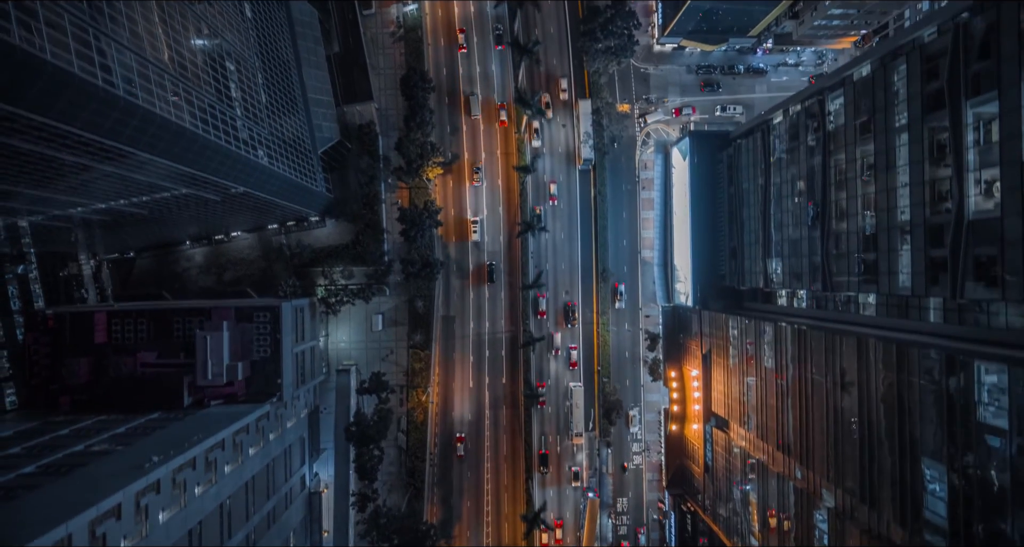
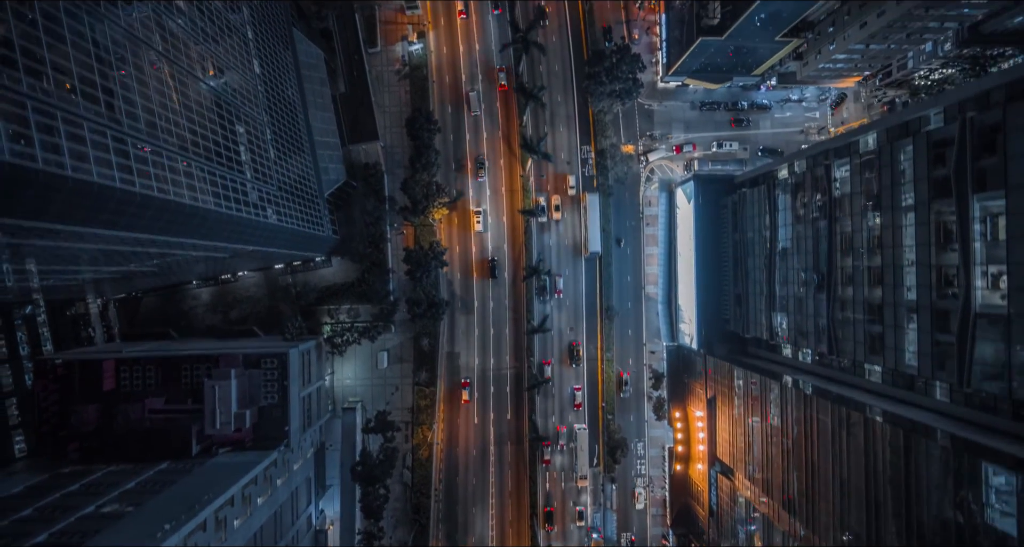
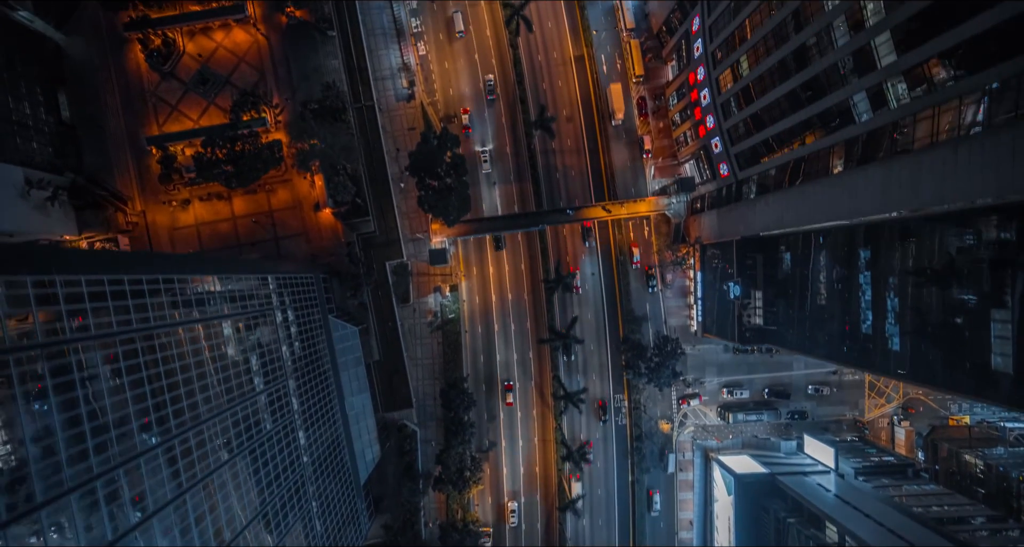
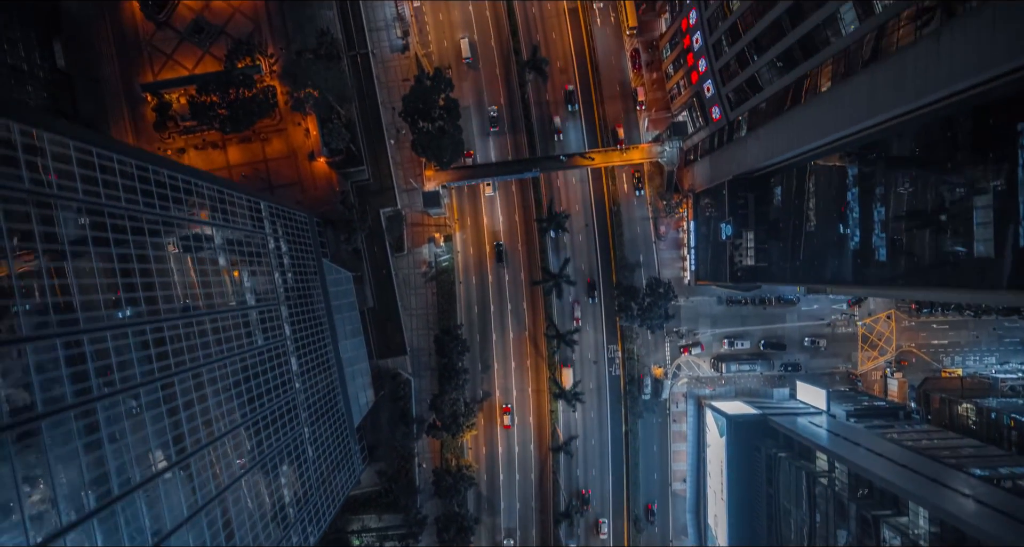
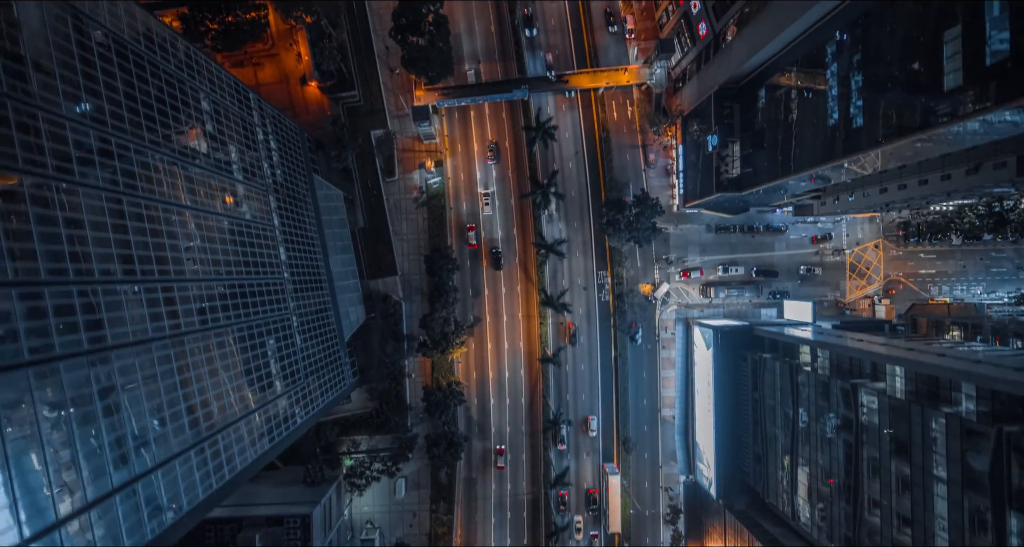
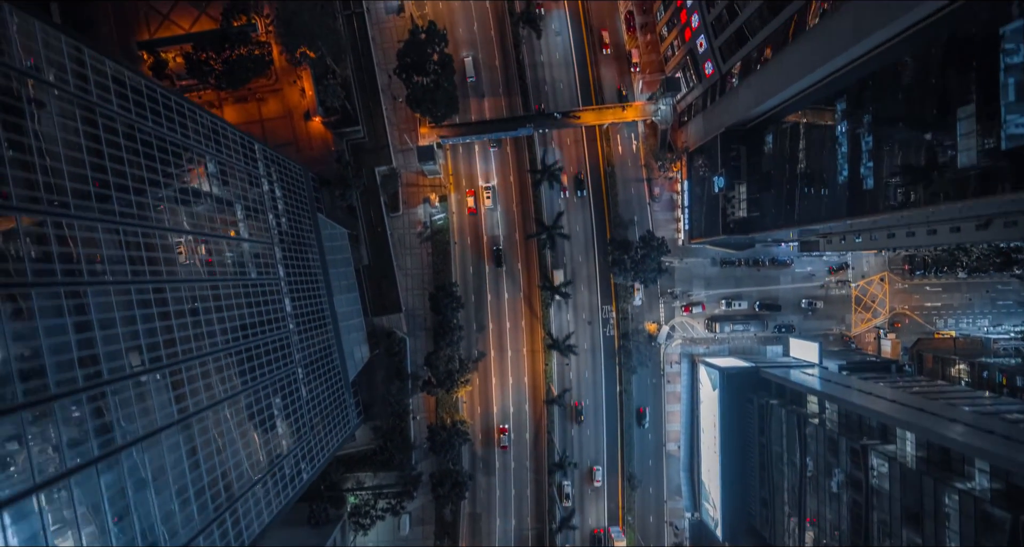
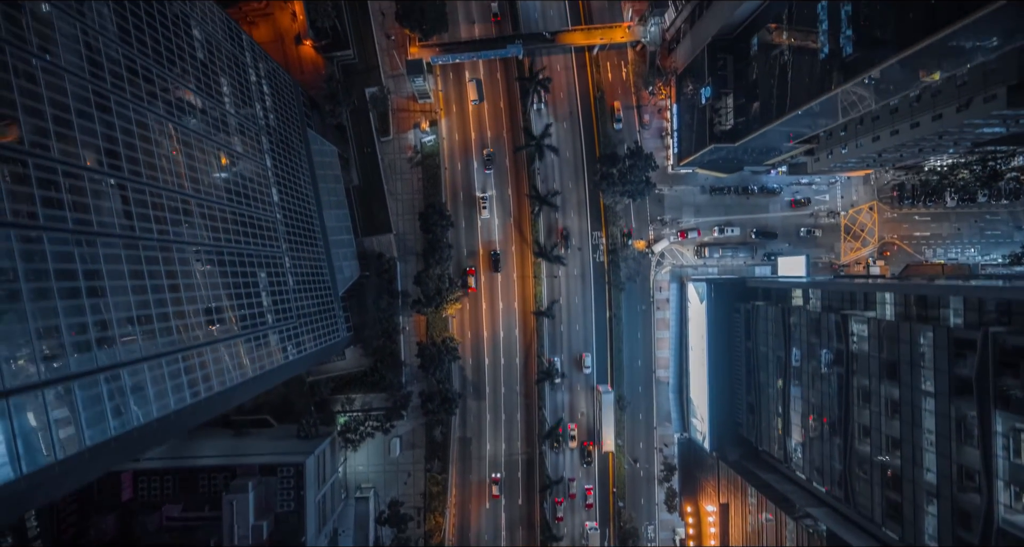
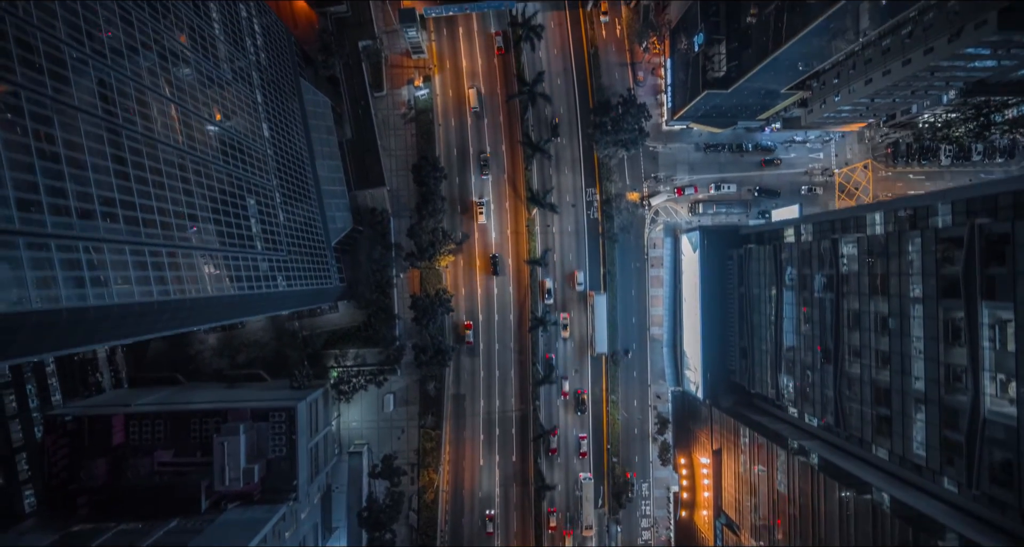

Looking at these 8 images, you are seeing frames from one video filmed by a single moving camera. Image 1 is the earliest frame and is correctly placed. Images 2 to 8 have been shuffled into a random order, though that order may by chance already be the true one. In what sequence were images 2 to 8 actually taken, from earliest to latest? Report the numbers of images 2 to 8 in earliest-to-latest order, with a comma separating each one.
2, 8, 7, 5, 6, 4, 3
